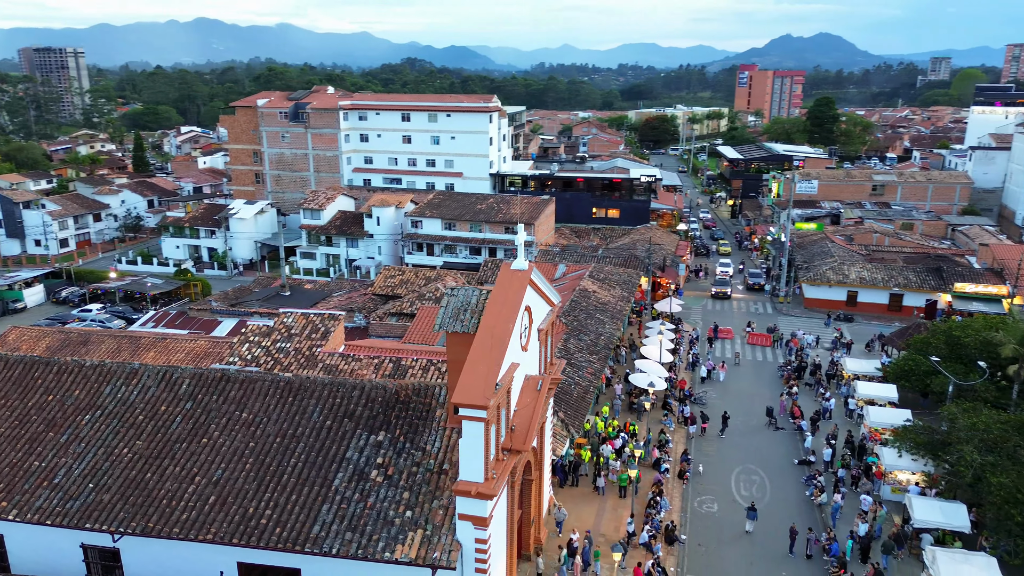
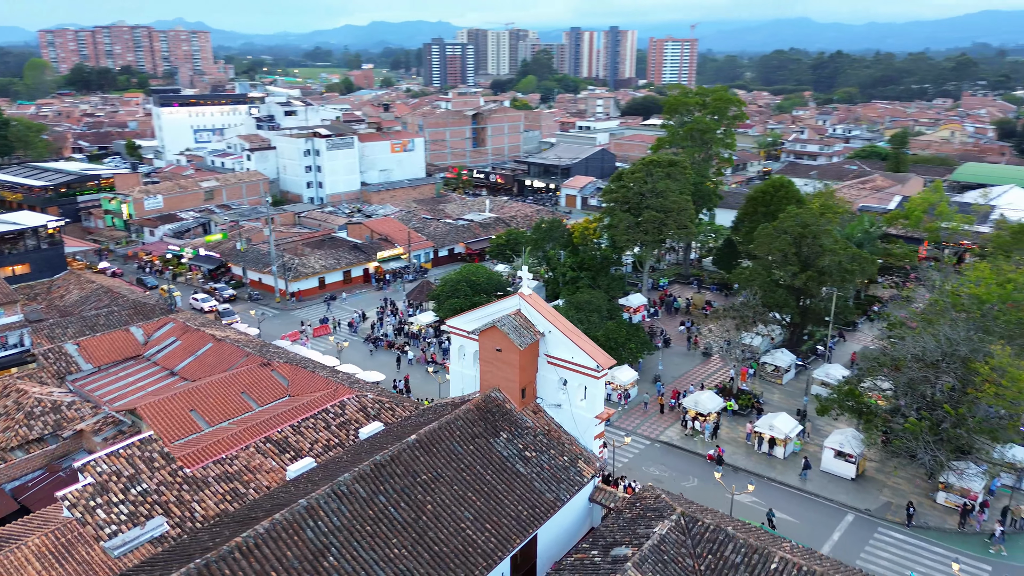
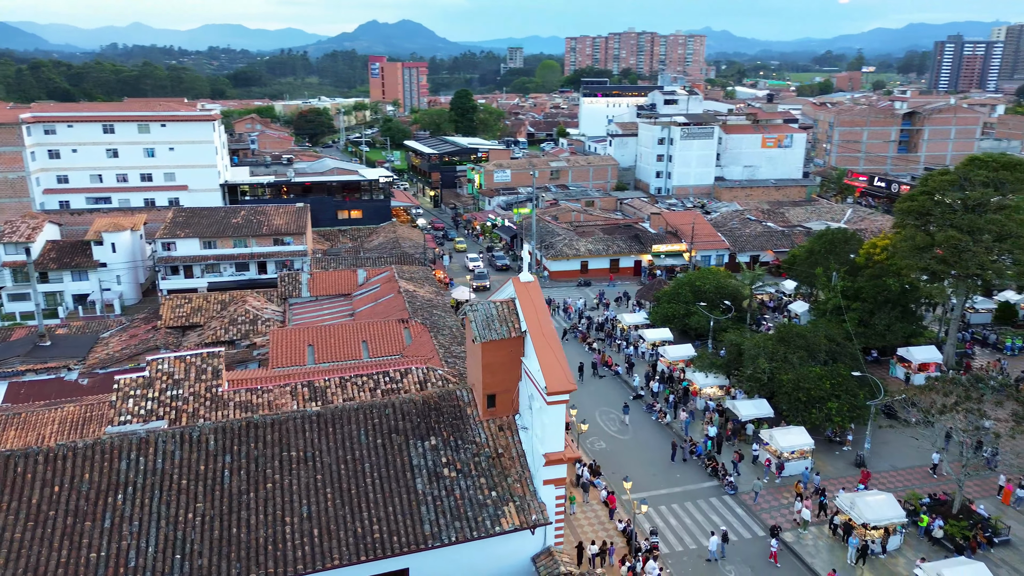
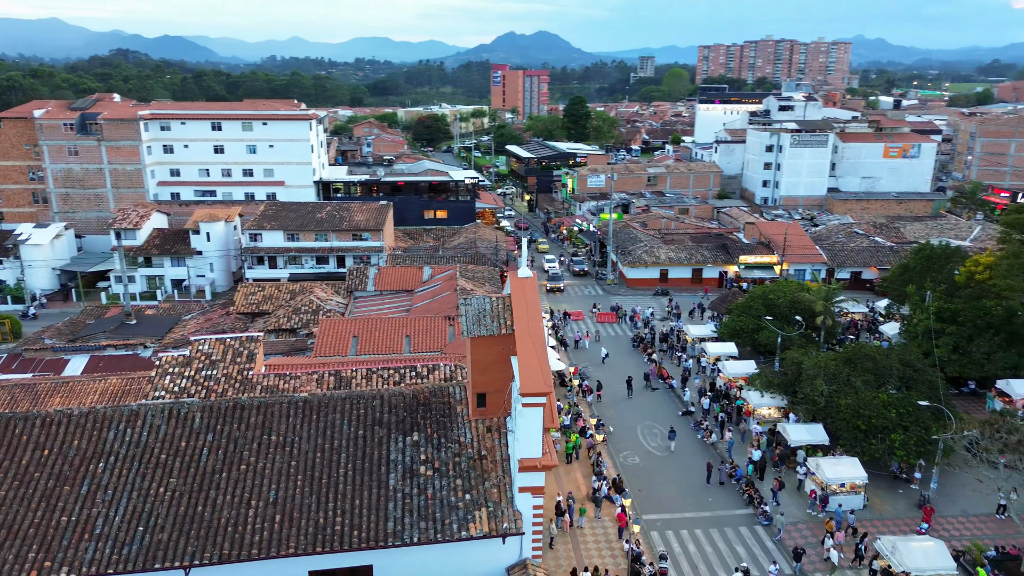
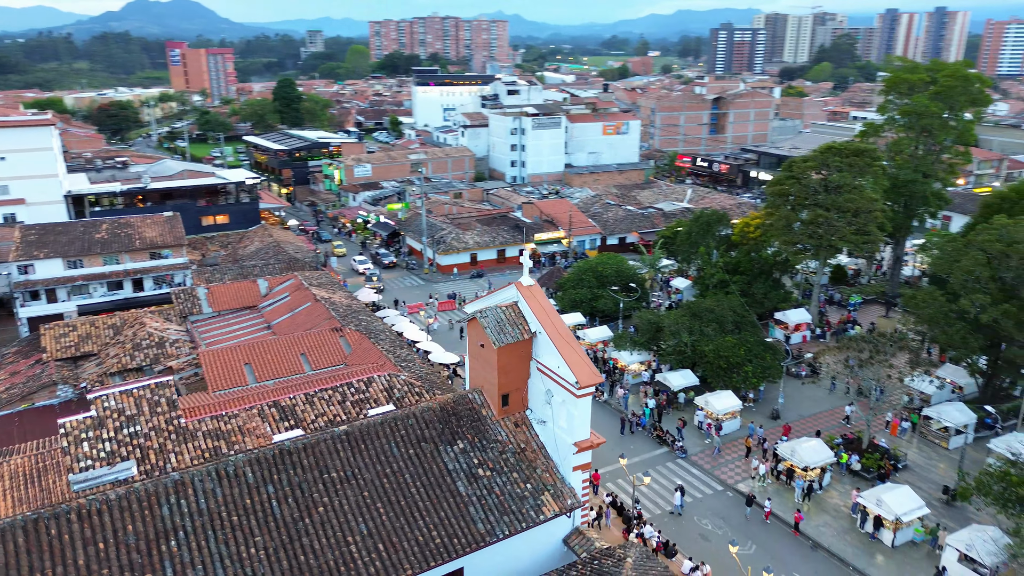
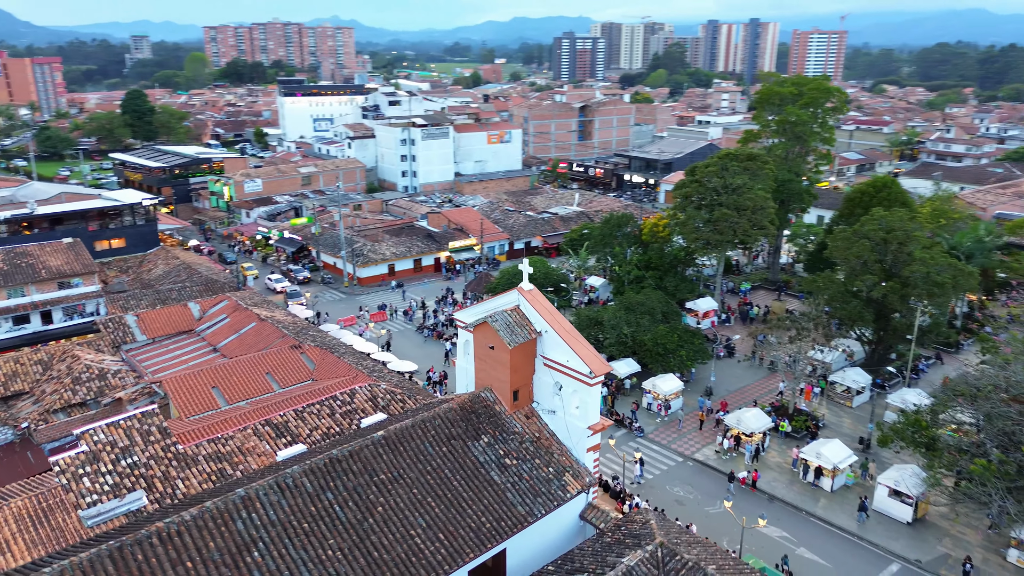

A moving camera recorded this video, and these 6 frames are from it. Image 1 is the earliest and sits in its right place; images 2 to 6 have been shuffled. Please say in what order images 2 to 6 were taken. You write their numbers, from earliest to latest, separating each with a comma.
4, 3, 5, 6, 2
